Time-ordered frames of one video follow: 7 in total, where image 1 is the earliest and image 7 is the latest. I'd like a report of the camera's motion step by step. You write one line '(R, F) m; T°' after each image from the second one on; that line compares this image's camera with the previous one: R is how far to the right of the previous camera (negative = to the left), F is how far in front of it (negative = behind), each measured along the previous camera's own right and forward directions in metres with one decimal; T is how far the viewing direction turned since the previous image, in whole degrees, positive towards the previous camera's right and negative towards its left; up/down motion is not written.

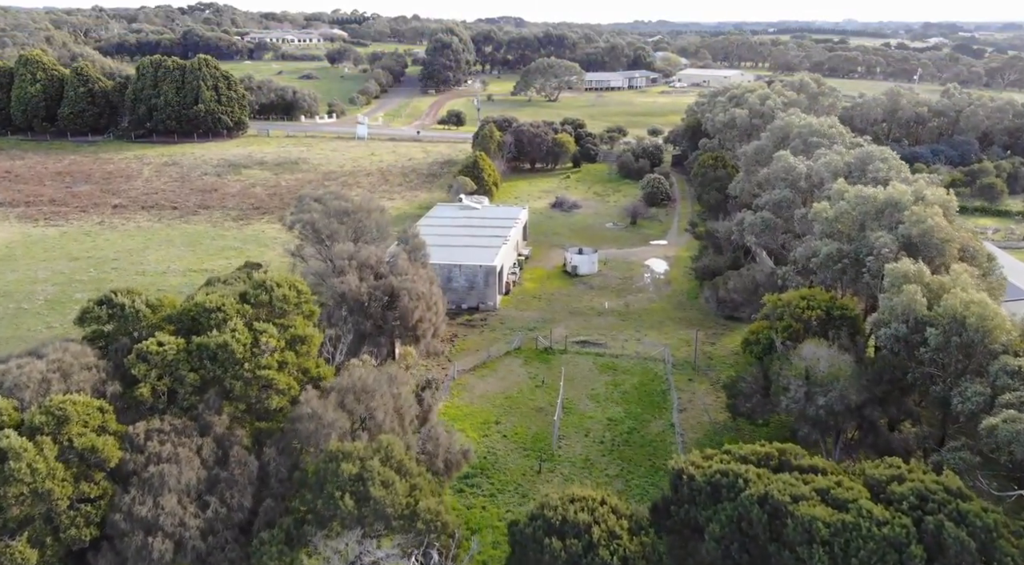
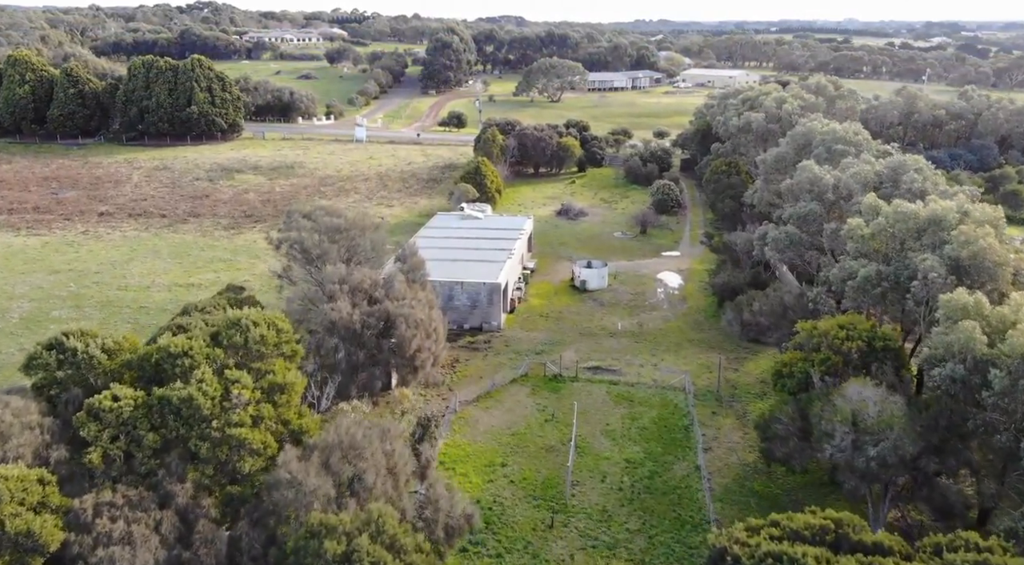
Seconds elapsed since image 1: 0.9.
(-0.2, +2.2) m; 0°
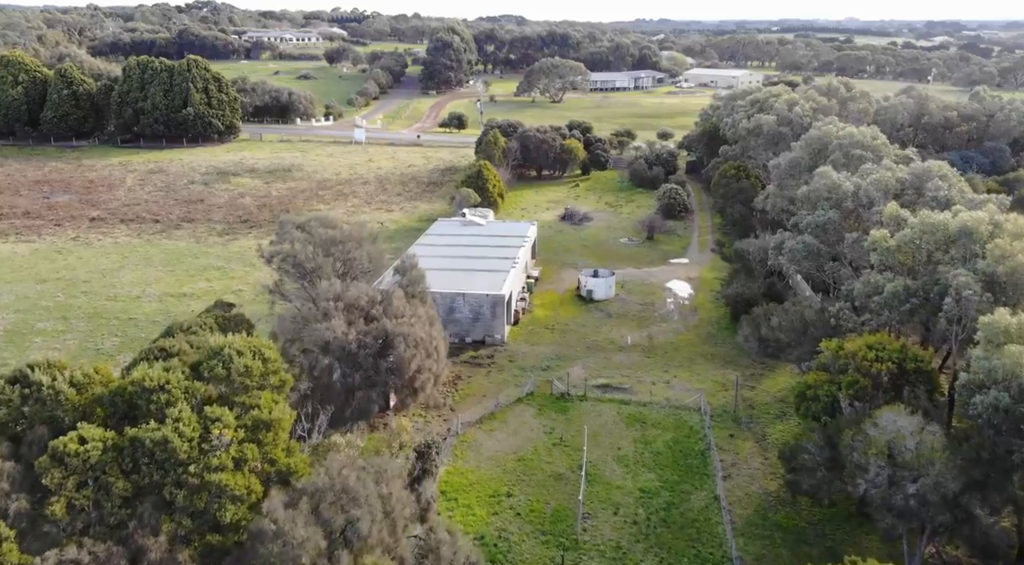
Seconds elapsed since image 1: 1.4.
(-0.1, +1.4) m; 0°
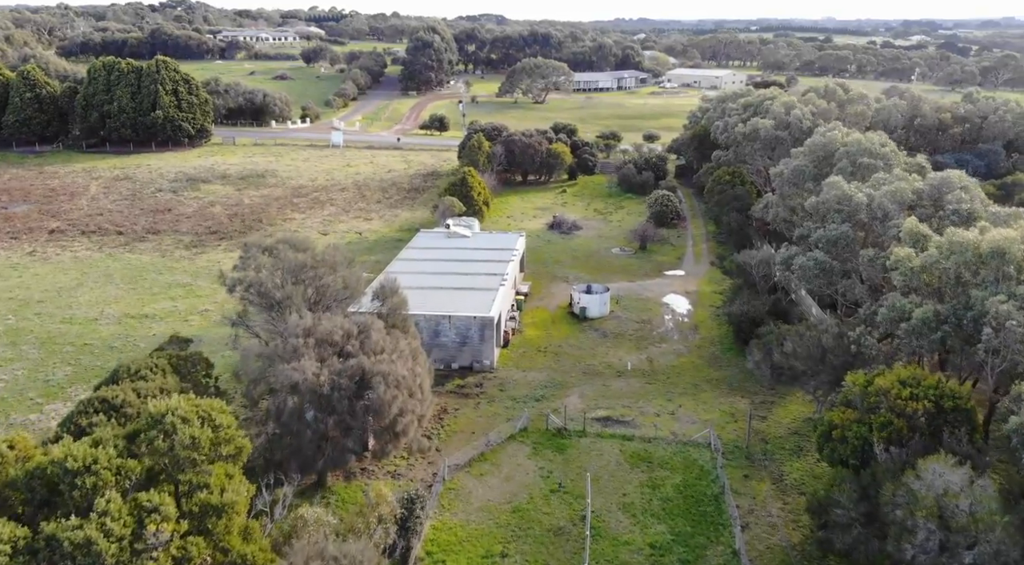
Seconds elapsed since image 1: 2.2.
(-0.3, +2.3) m; +1°
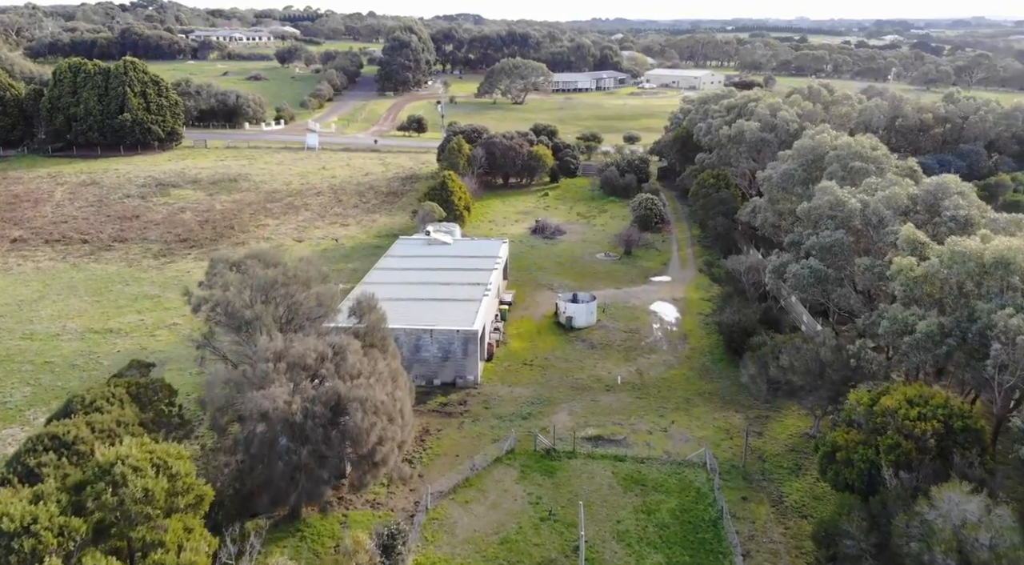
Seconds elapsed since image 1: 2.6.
(-0.2, +1.2) m; +1°
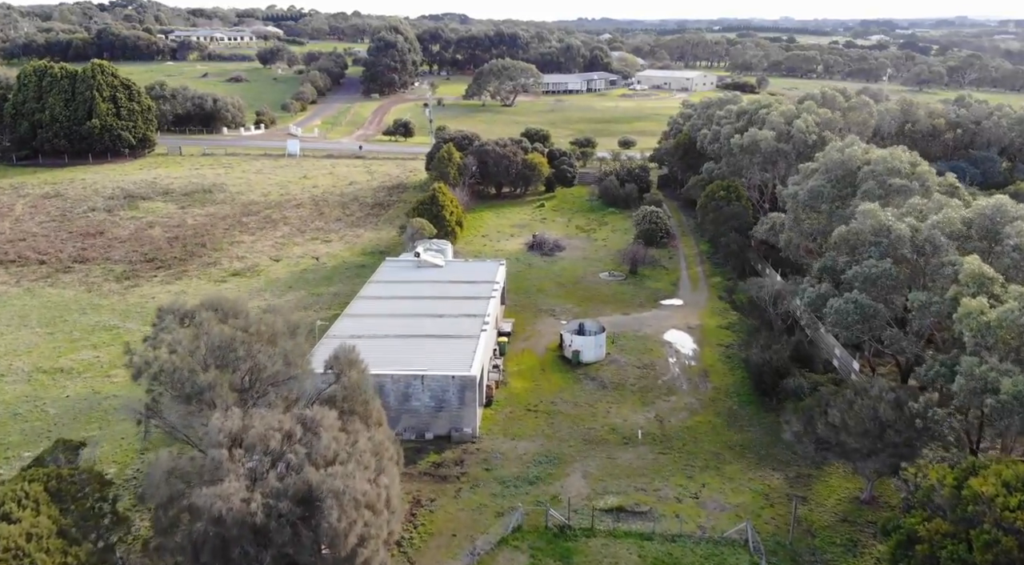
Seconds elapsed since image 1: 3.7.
(-0.5, +3.3) m; +1°
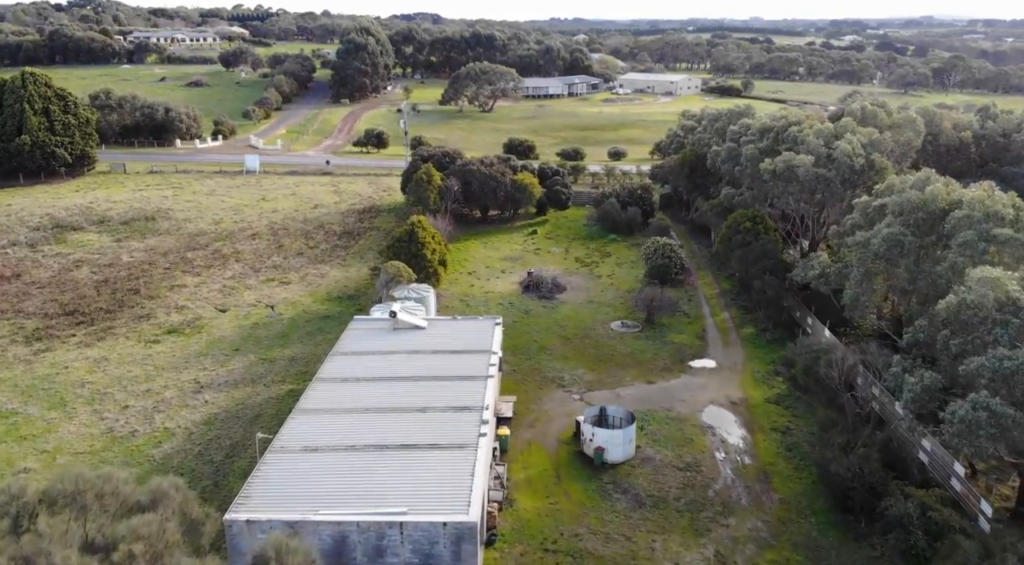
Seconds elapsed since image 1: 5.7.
(-0.8, +6.2) m; +2°
